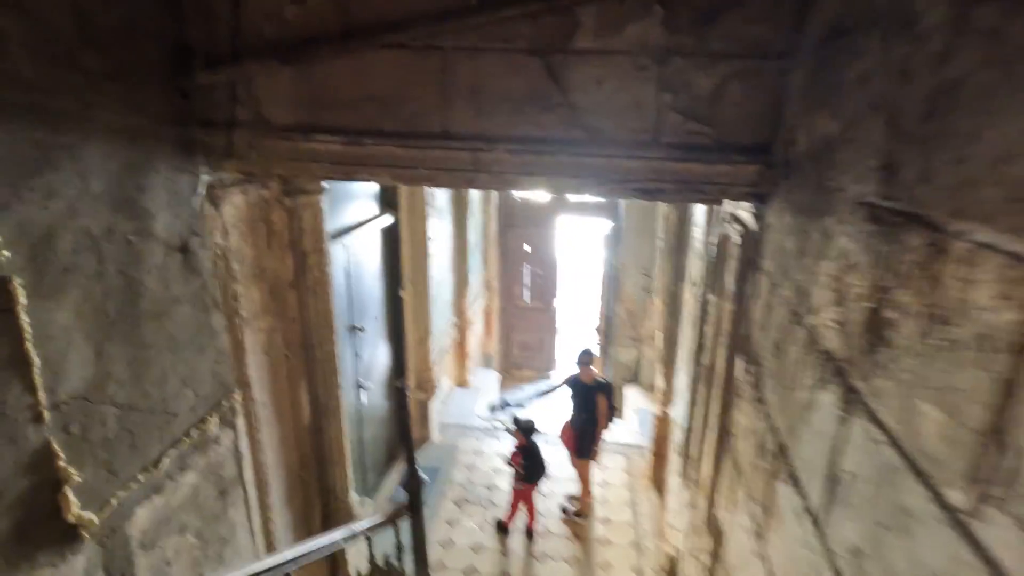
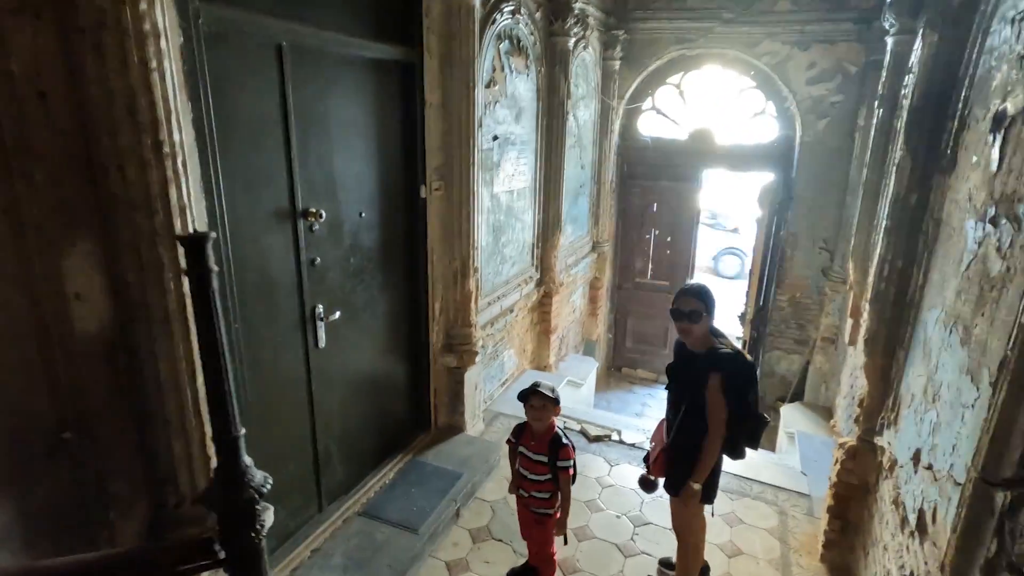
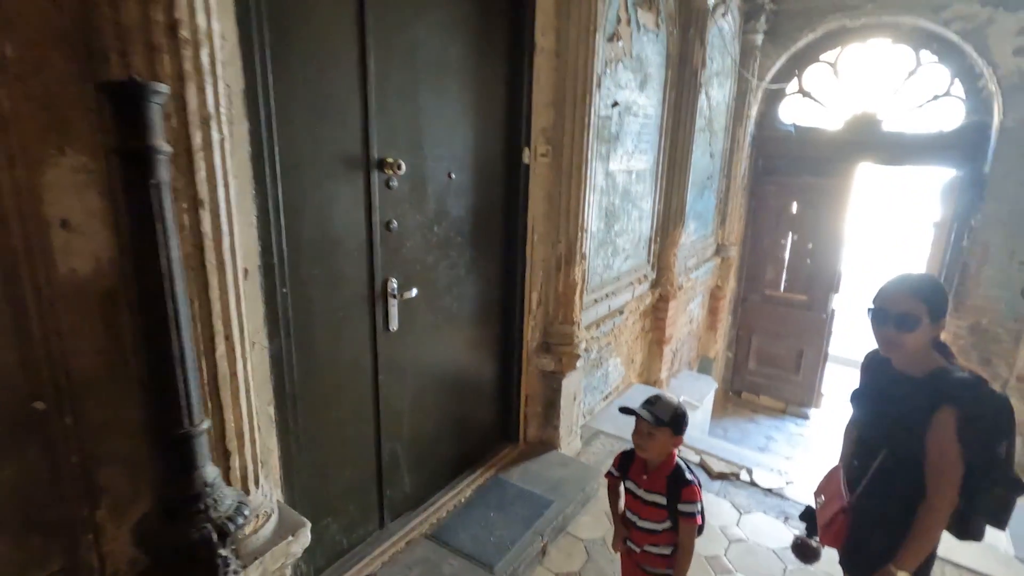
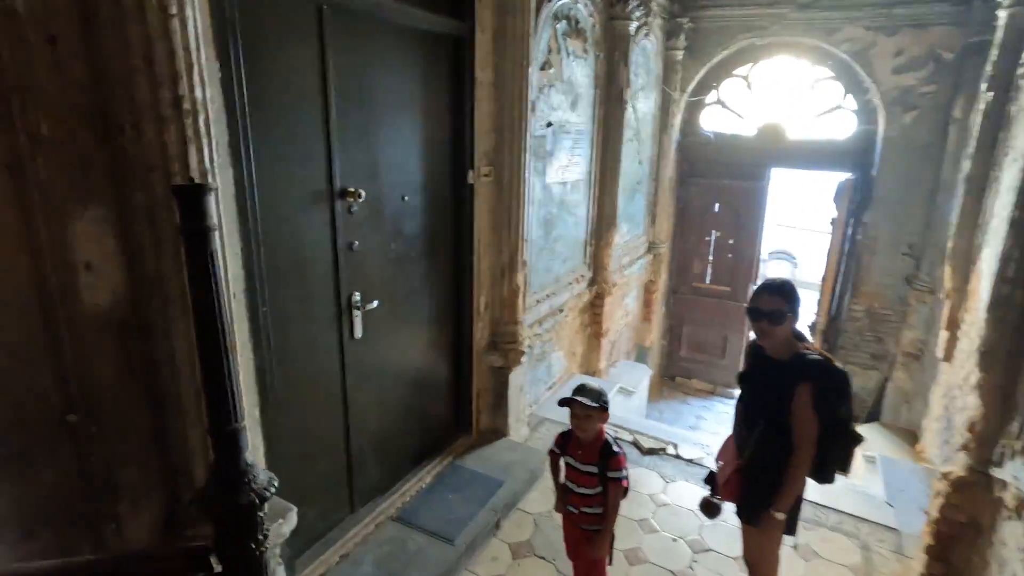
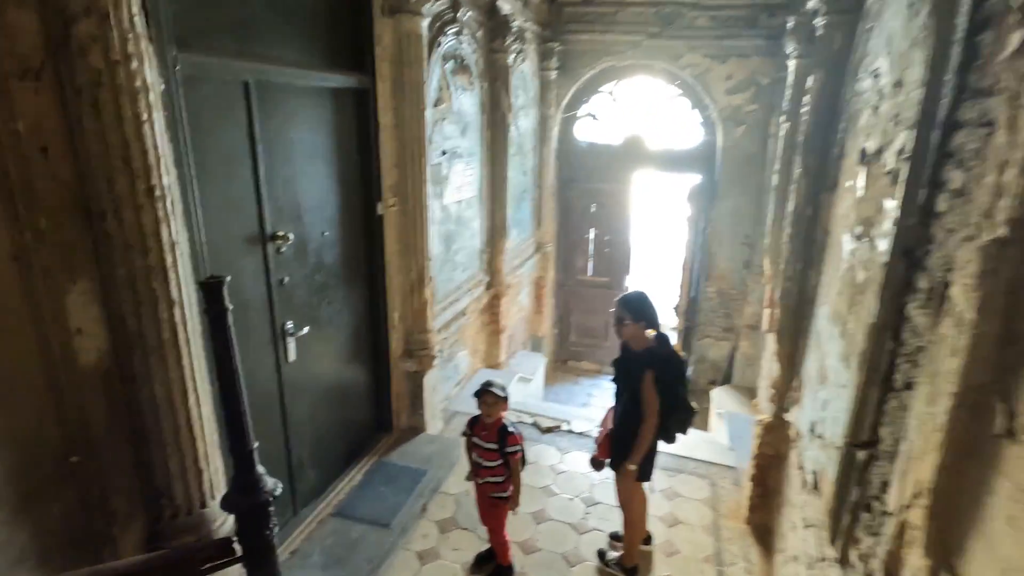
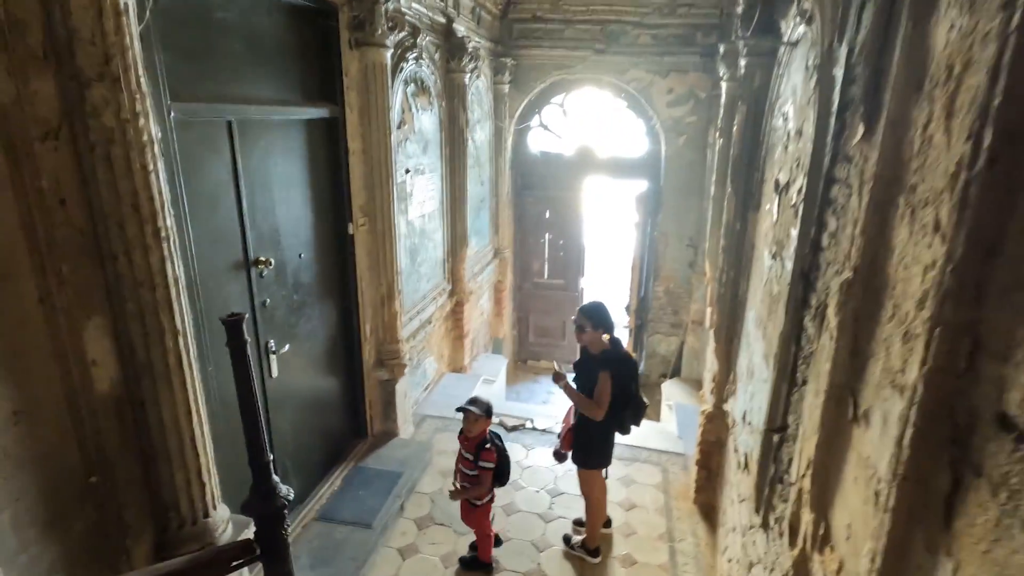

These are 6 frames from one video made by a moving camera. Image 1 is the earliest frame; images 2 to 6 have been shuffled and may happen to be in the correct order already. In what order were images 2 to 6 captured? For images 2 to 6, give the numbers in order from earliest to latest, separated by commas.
6, 5, 2, 4, 3
